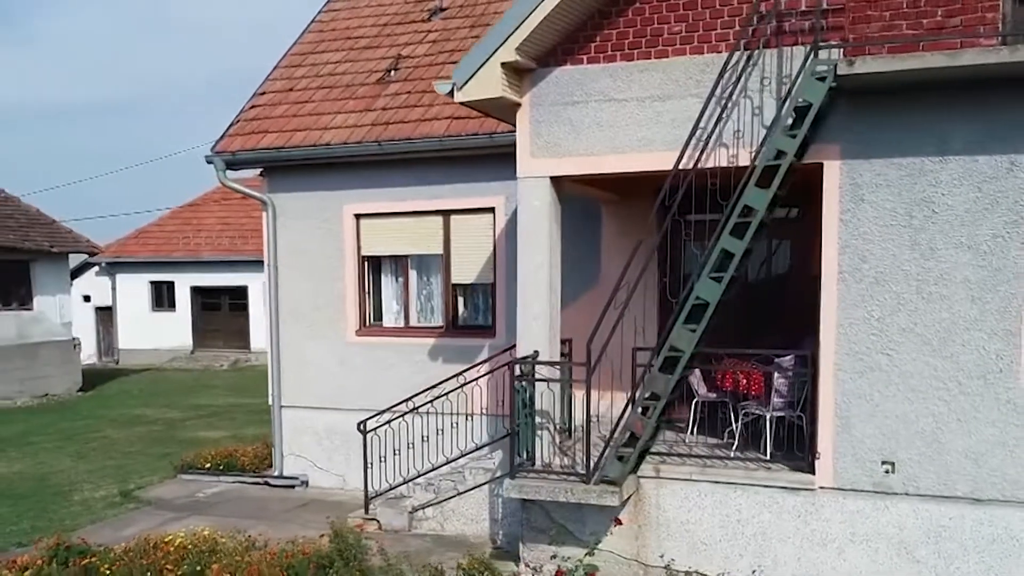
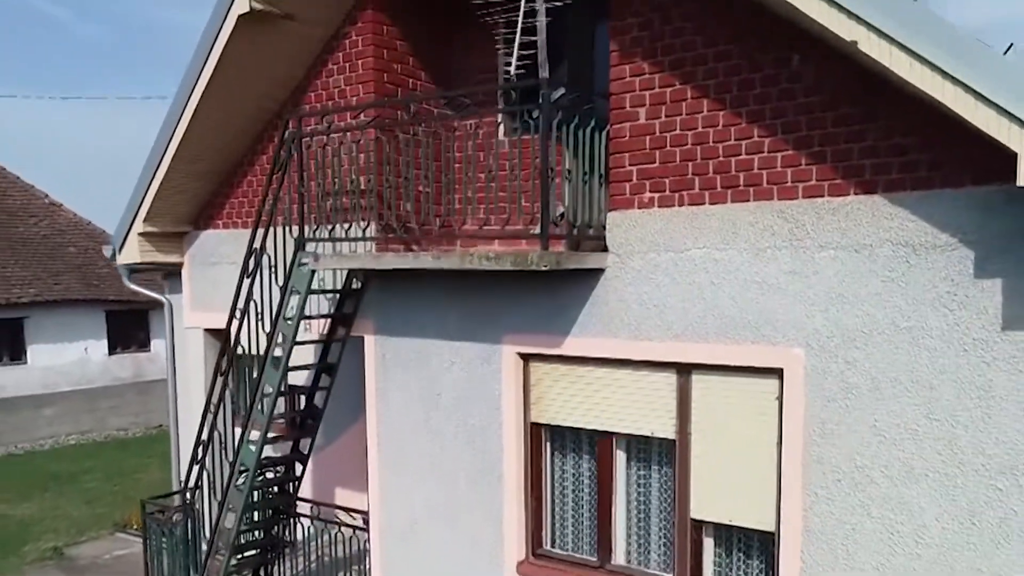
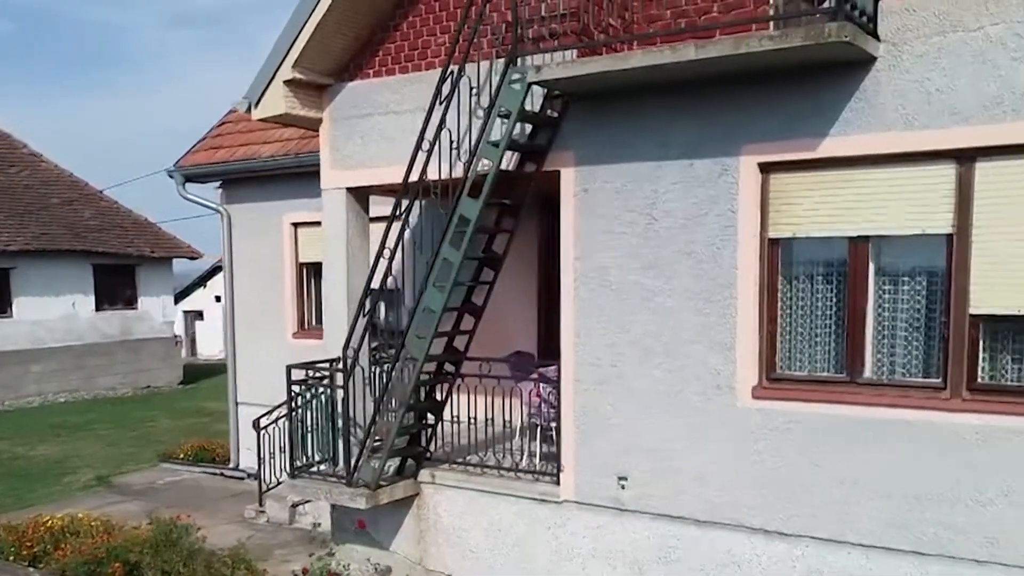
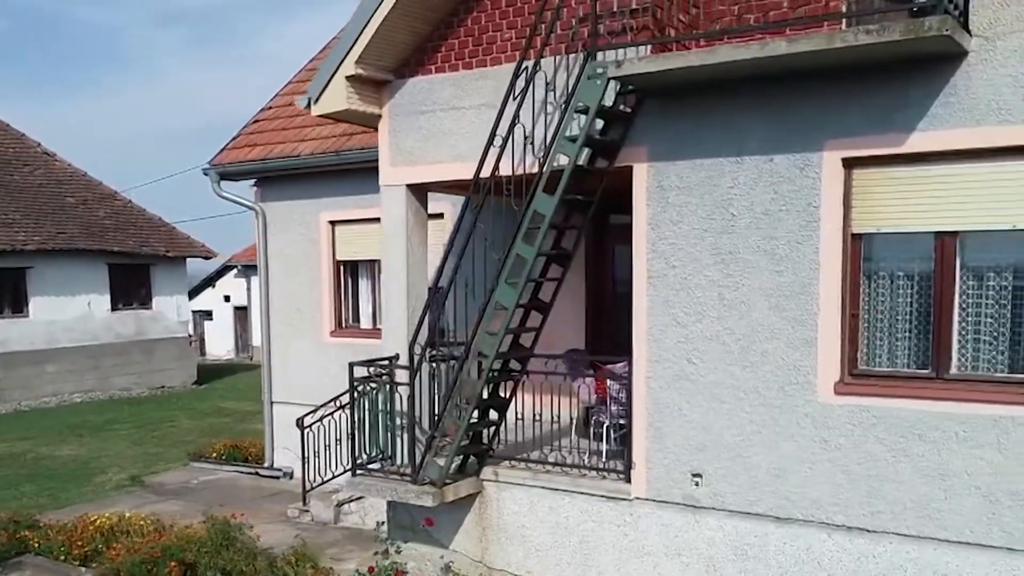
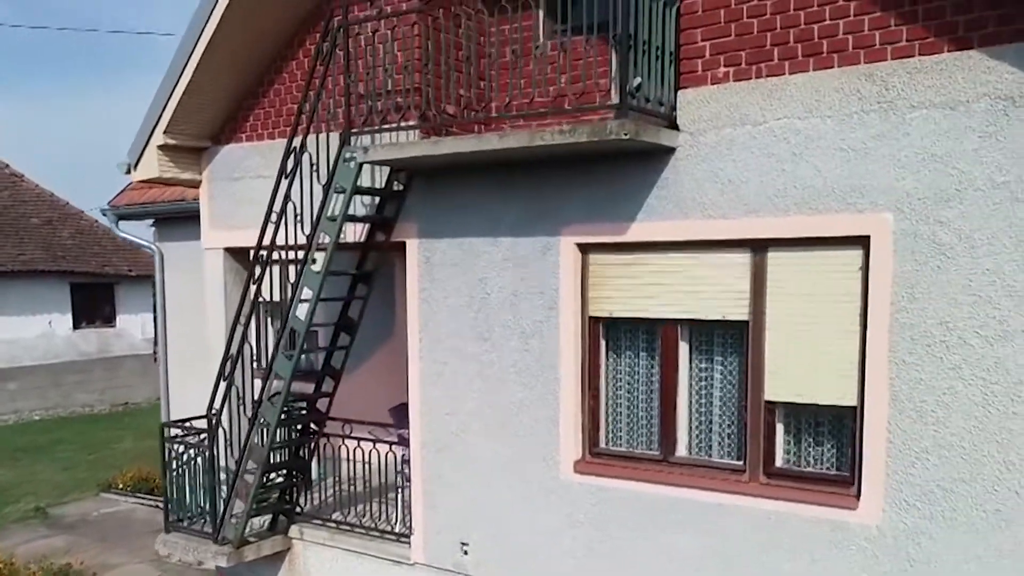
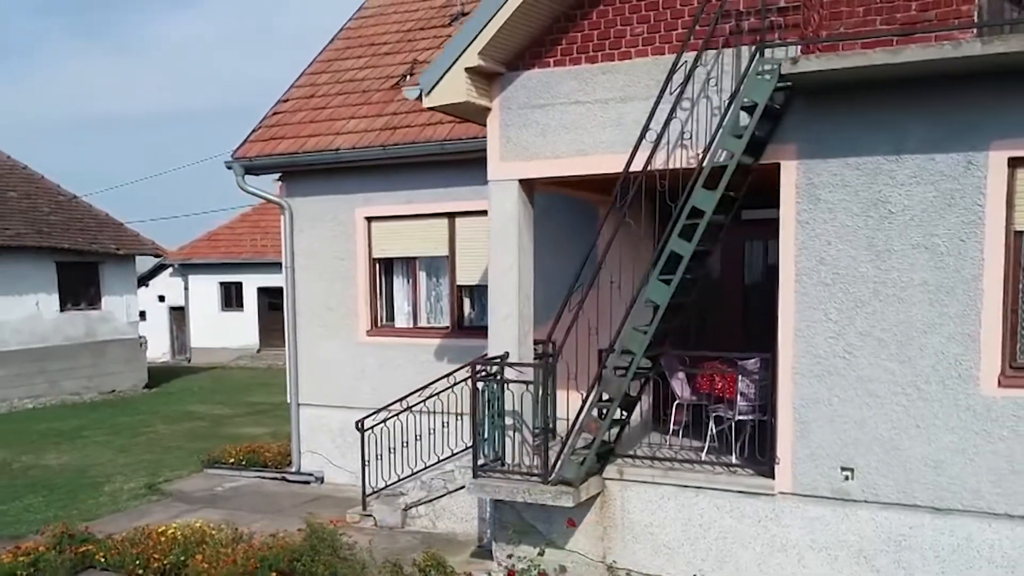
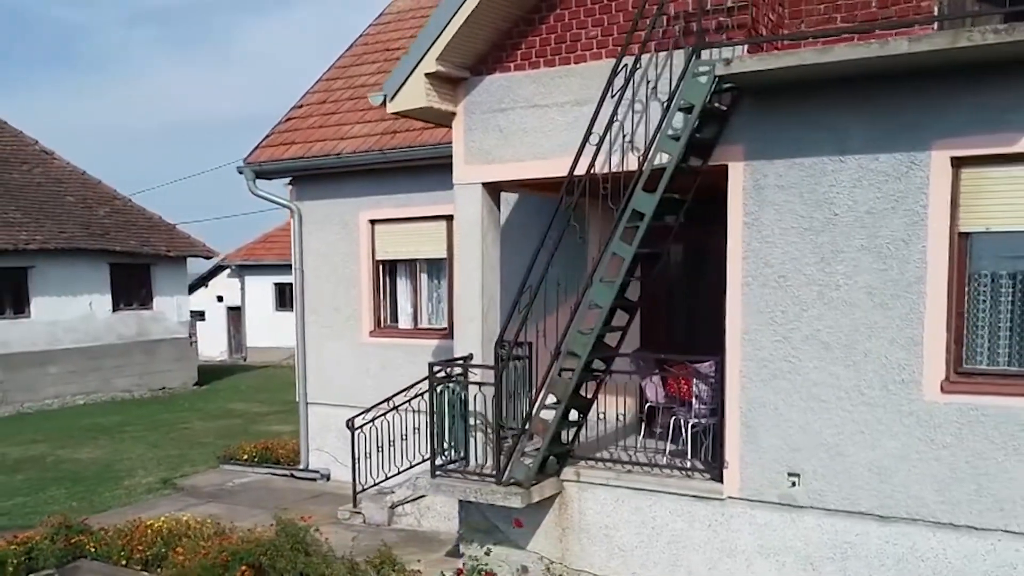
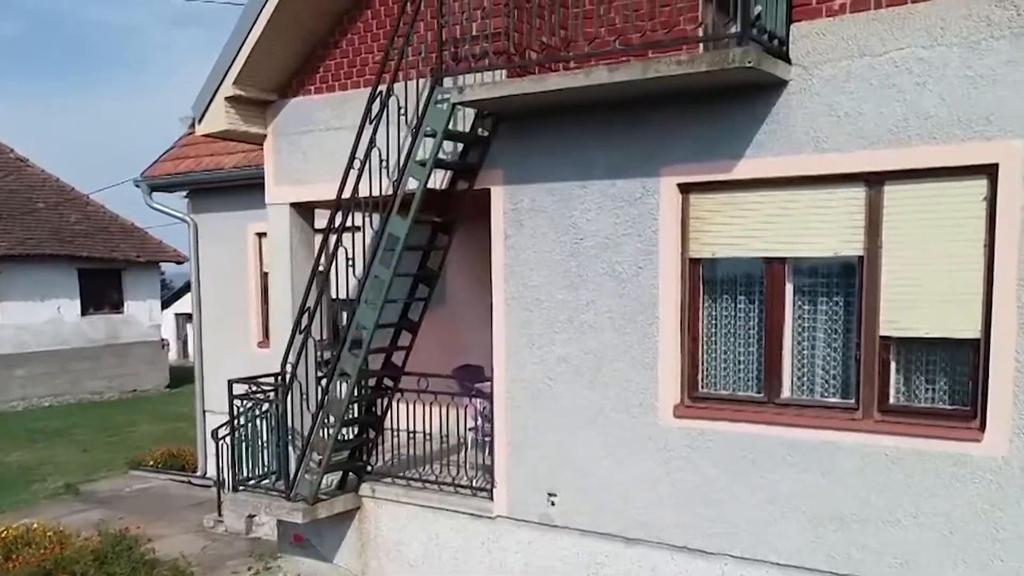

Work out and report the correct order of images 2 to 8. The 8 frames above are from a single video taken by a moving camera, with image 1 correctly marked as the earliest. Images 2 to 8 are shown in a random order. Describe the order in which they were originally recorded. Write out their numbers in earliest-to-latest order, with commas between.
6, 7, 4, 3, 8, 5, 2
